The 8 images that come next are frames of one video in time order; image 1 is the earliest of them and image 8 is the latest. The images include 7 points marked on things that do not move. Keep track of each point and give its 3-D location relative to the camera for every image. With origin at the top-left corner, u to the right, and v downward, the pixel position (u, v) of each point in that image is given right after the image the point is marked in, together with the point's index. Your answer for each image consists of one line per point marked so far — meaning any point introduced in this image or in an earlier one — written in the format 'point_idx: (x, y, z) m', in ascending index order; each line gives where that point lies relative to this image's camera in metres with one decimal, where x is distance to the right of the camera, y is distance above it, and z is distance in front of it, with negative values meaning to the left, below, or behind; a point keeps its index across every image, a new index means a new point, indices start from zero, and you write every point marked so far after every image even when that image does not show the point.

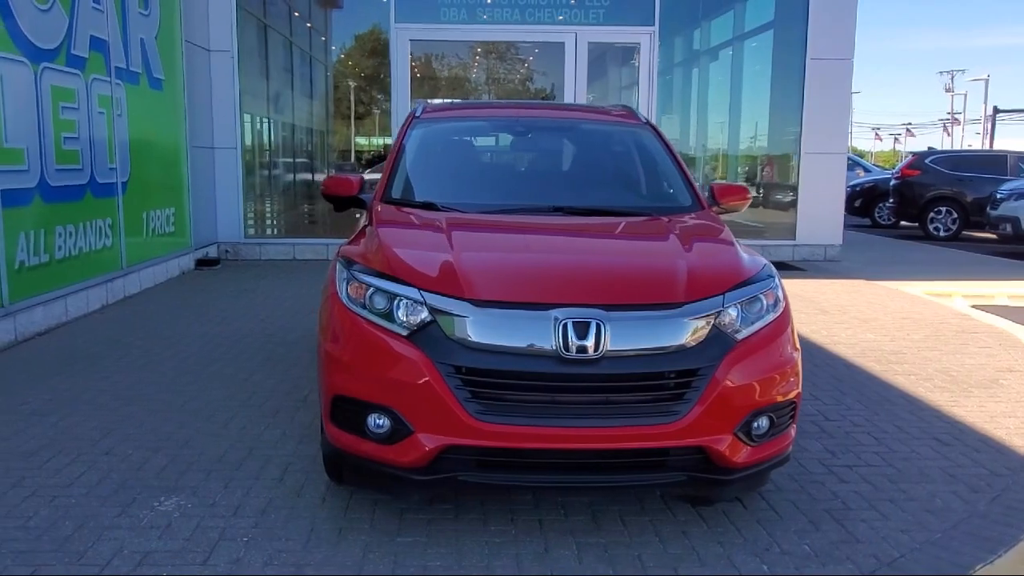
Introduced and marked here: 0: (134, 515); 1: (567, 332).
0: (-1.5, -0.9, +3.6) m
1: (+0.2, -0.2, +3.1) m
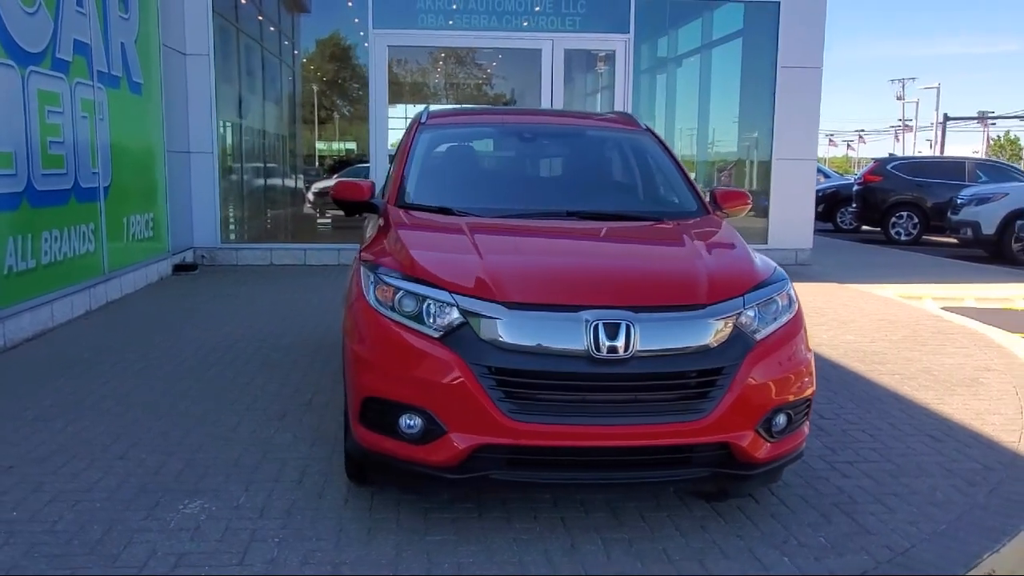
0: (-1.4, -0.9, +3.6) m
1: (+0.3, -0.2, +3.2) m
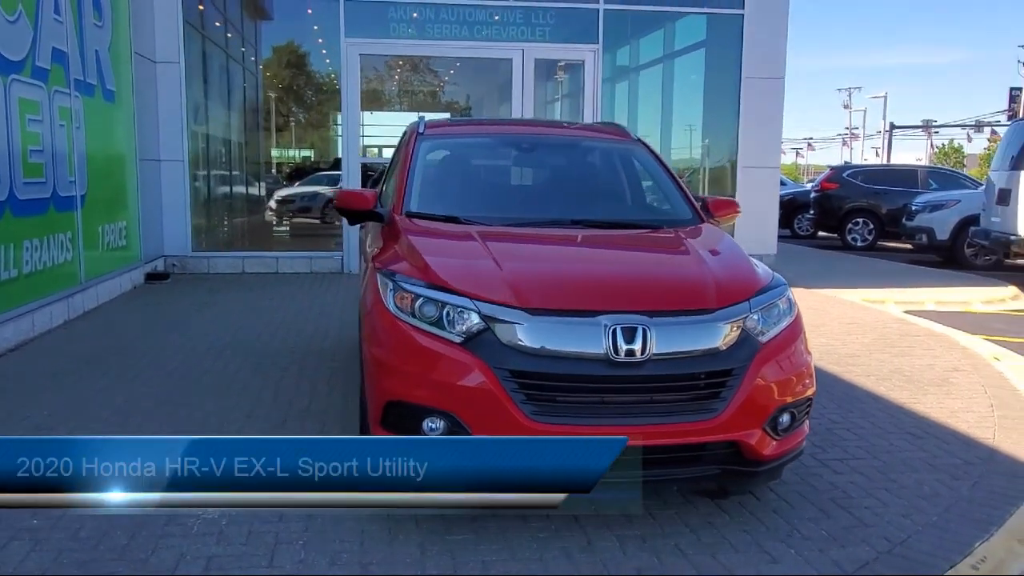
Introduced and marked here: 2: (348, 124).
0: (-1.3, -0.9, +3.6) m
1: (+0.4, -0.2, +3.4) m
2: (-2.3, +2.2, +11.7) m
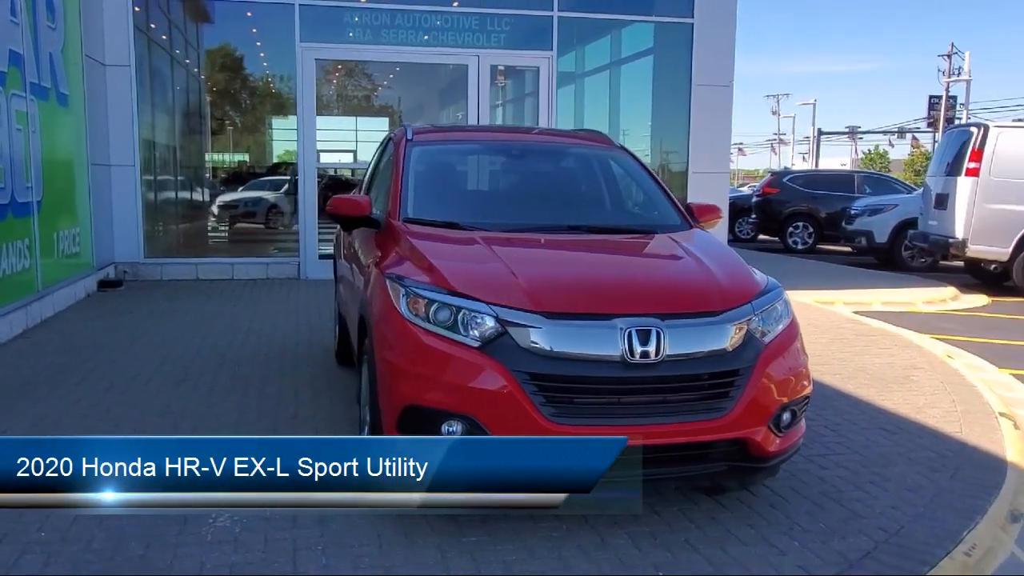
0: (-1.3, -1.0, +3.6) m
1: (+0.5, -0.2, +3.5) m
2: (-2.8, +2.1, +11.6) m
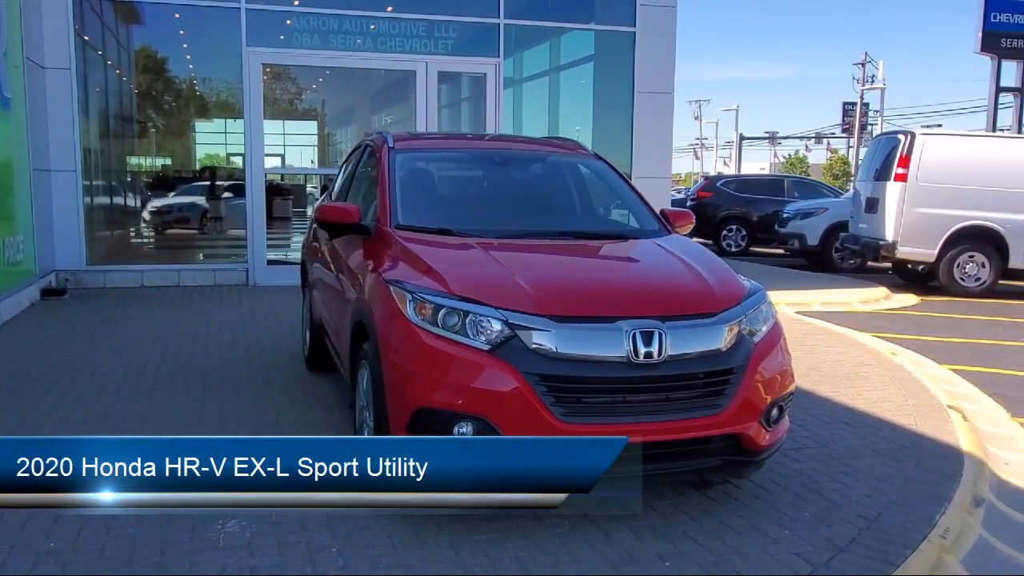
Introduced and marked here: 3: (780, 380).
0: (-1.2, -1.0, +3.6) m
1: (+0.5, -0.2, +3.6) m
2: (-3.4, +2.0, +11.5) m
3: (+1.2, -0.4, +4.0) m
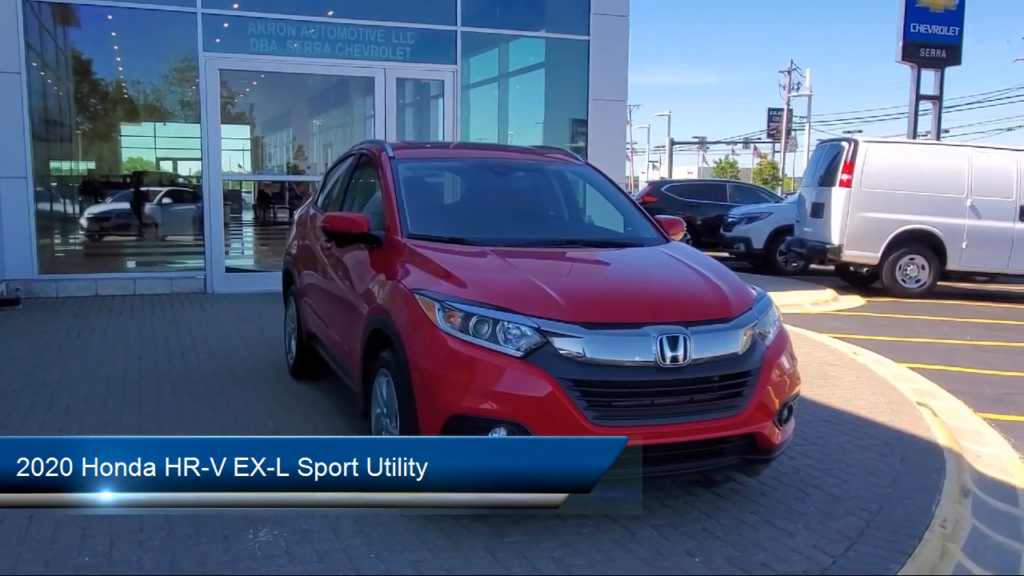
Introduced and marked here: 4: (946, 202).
0: (-1.1, -1.1, +3.6) m
1: (+0.6, -0.2, +3.8) m
2: (-3.9, +1.9, +11.4) m
3: (+1.3, -0.4, +4.2) m
4: (+6.3, +1.3, +13.1) m
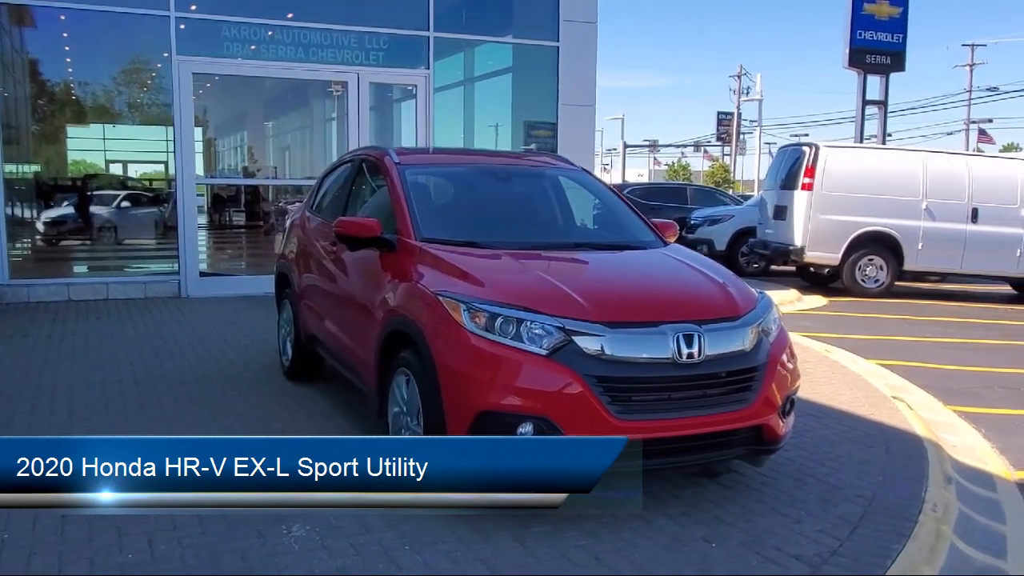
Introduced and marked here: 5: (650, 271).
0: (-1.0, -1.1, +3.8) m
1: (+0.7, -0.2, +4.0) m
2: (-4.2, +1.9, +11.3) m
3: (+1.4, -0.4, +4.5) m
4: (+5.9, +1.3, +13.6) m
5: (+0.7, +0.1, +4.6) m
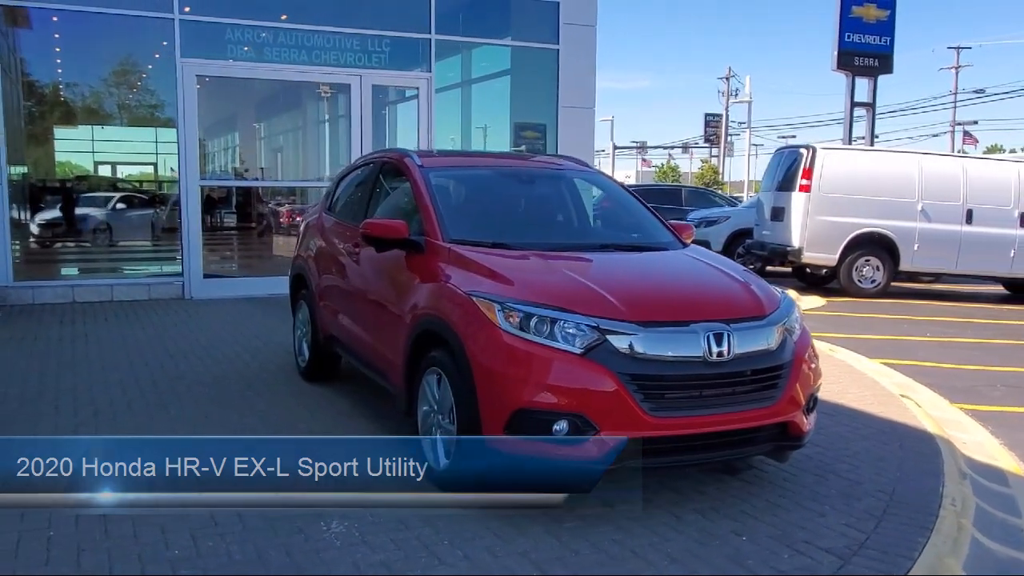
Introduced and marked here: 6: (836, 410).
0: (-0.8, -1.1, +3.8) m
1: (+0.9, -0.2, +4.1) m
2: (-4.1, +1.8, +11.4) m
3: (+1.5, -0.4, +4.6) m
4: (+6.0, +1.3, +13.7) m
5: (+0.8, +0.1, +4.7) m
6: (+2.4, -0.9, +6.5) m
